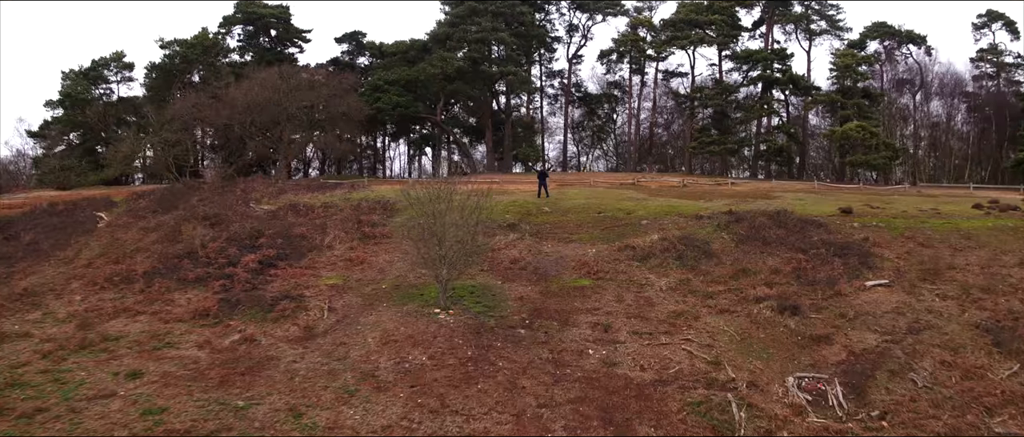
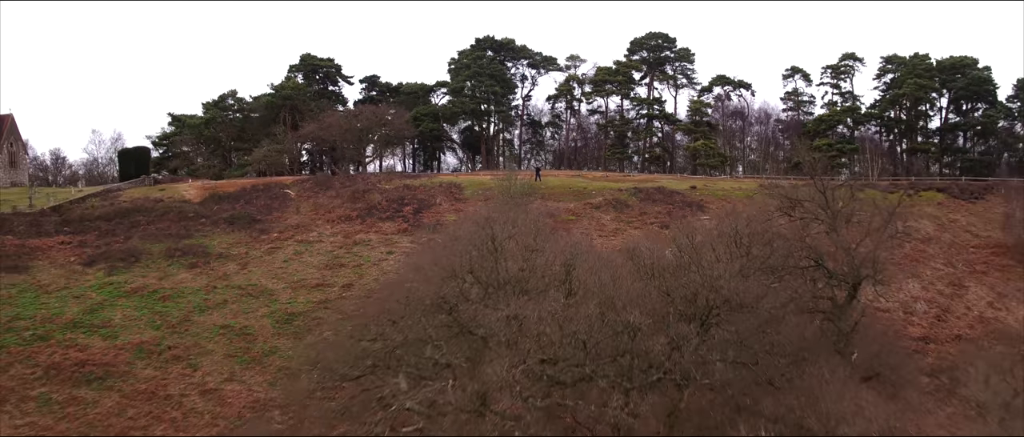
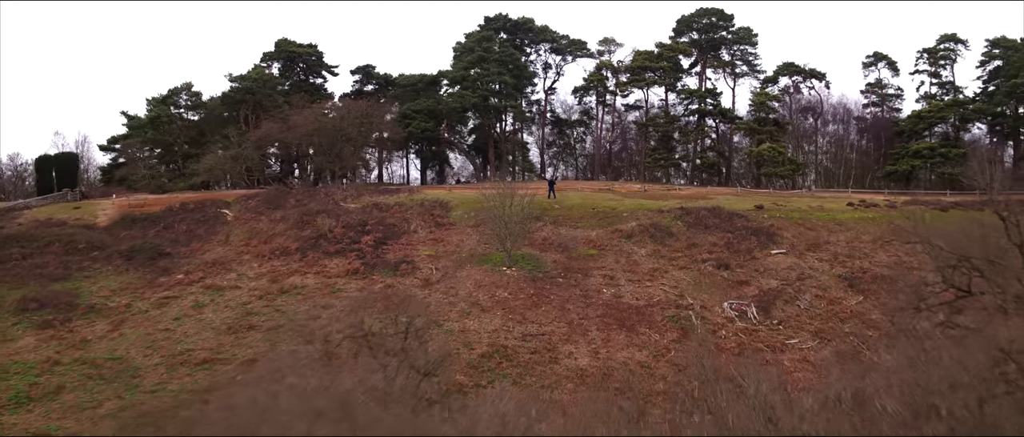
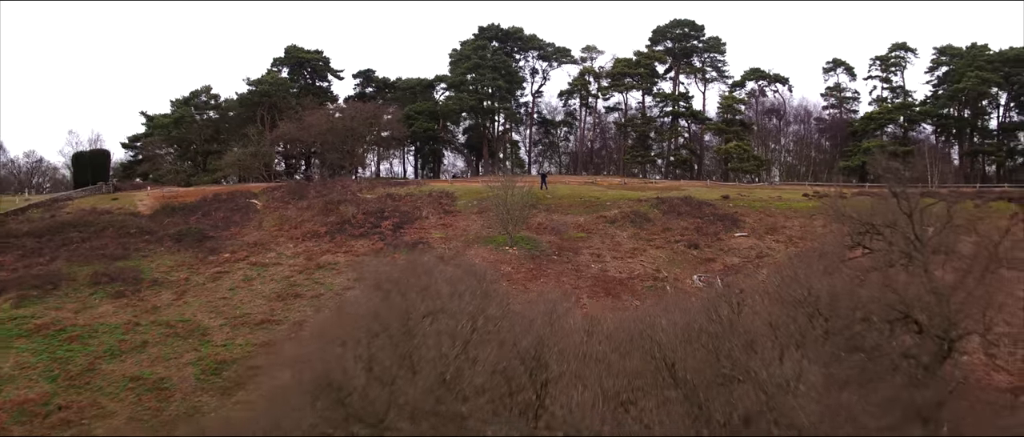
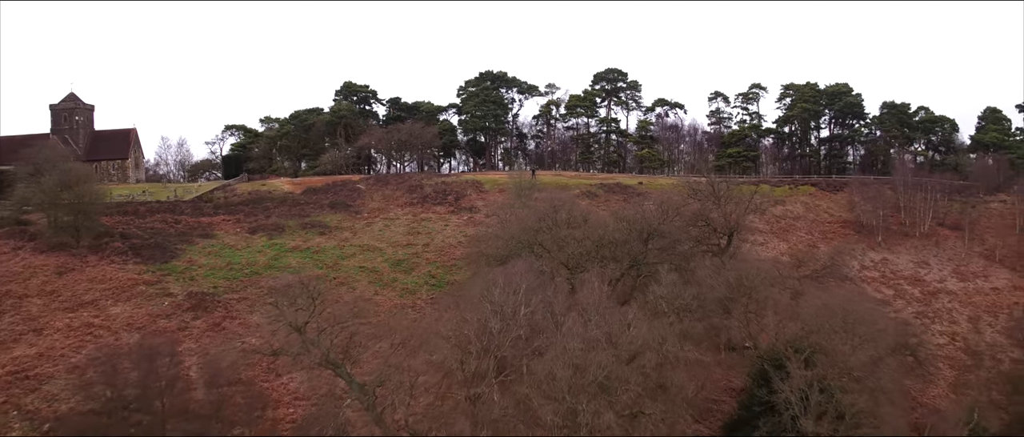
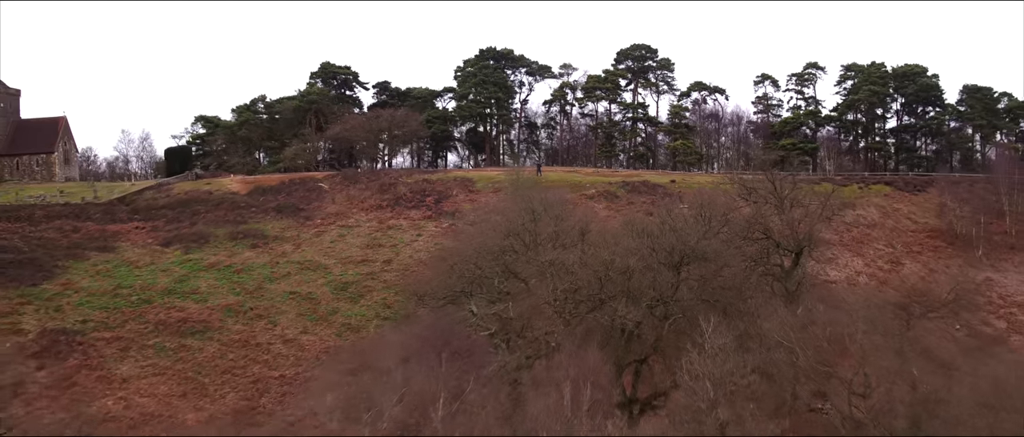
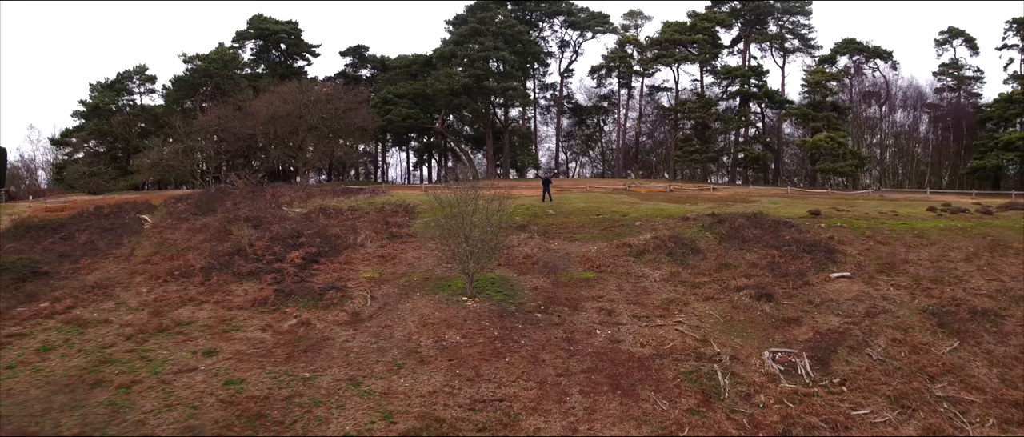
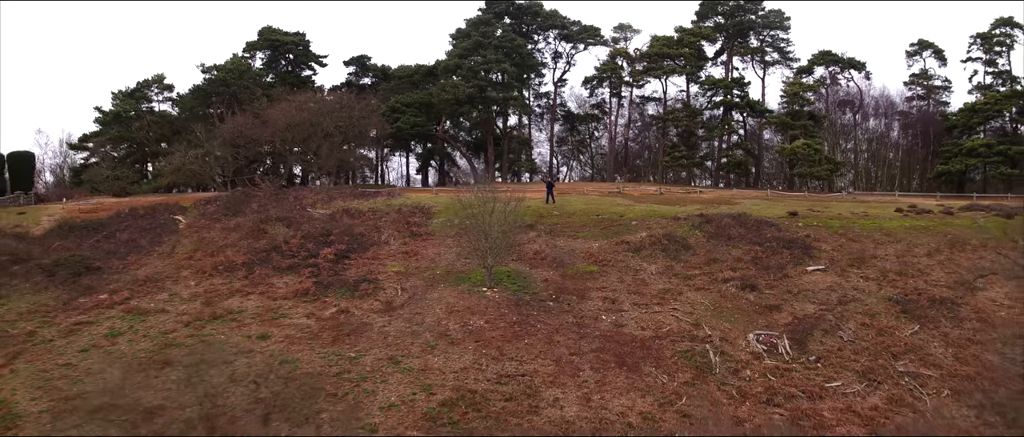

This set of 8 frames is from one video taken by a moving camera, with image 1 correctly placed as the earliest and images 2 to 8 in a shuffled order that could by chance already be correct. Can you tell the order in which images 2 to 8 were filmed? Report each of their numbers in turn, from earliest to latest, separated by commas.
7, 8, 3, 4, 2, 6, 5
